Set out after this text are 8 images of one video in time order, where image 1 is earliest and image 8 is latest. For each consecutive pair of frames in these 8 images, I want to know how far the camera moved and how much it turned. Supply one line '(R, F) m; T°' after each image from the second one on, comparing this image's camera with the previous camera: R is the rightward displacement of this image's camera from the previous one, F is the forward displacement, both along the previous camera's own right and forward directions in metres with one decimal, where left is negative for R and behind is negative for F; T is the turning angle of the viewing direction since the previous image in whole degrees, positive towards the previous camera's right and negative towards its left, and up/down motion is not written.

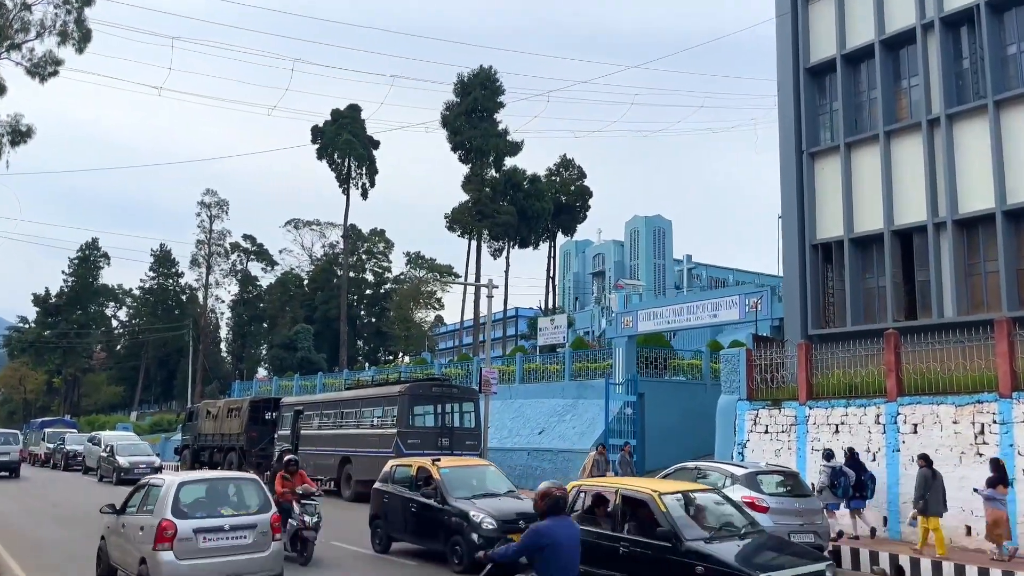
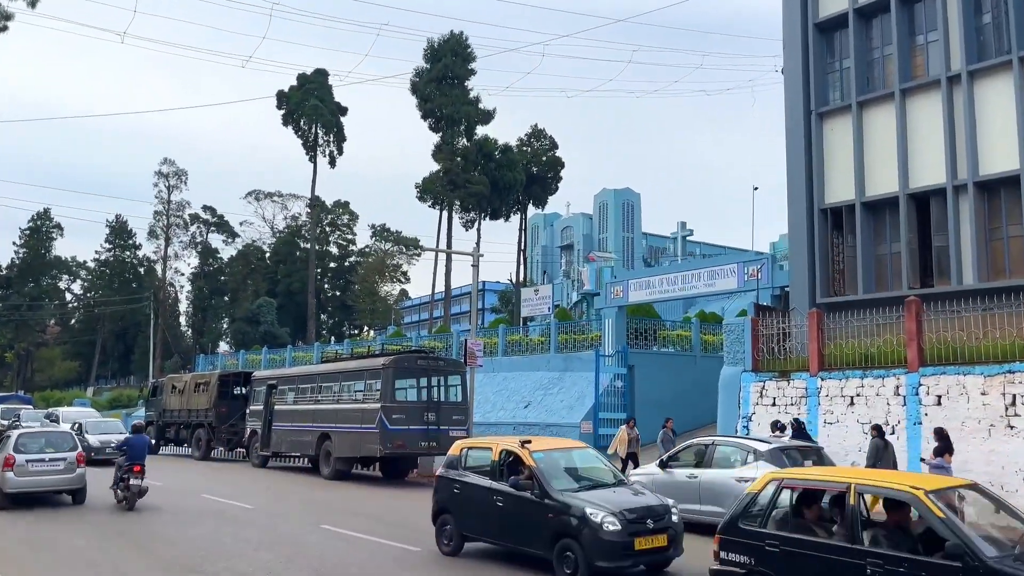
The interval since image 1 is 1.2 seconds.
(-0.7, +1.2) m; +3°
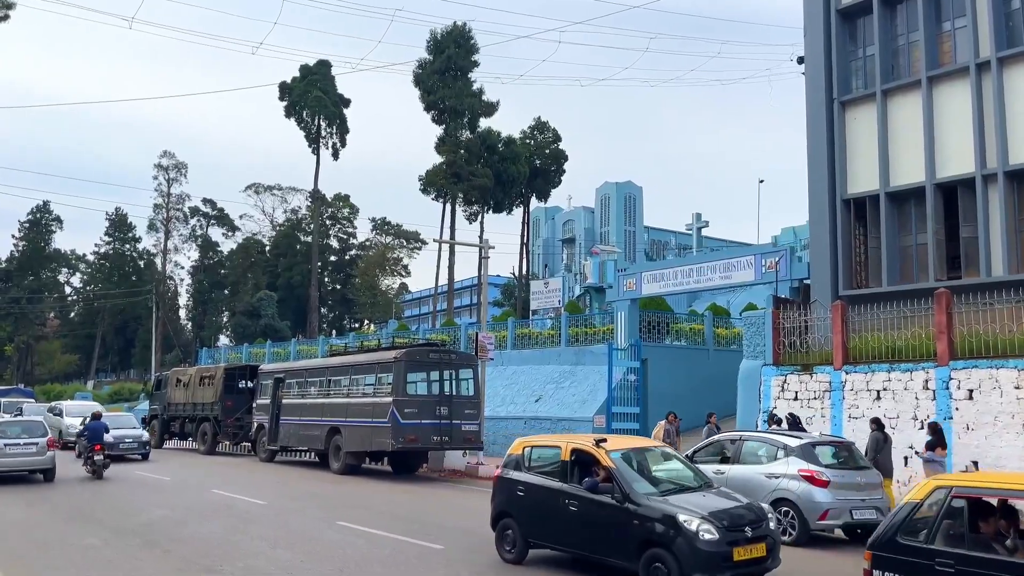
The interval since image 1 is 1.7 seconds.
(-0.4, +0.4) m; 0°
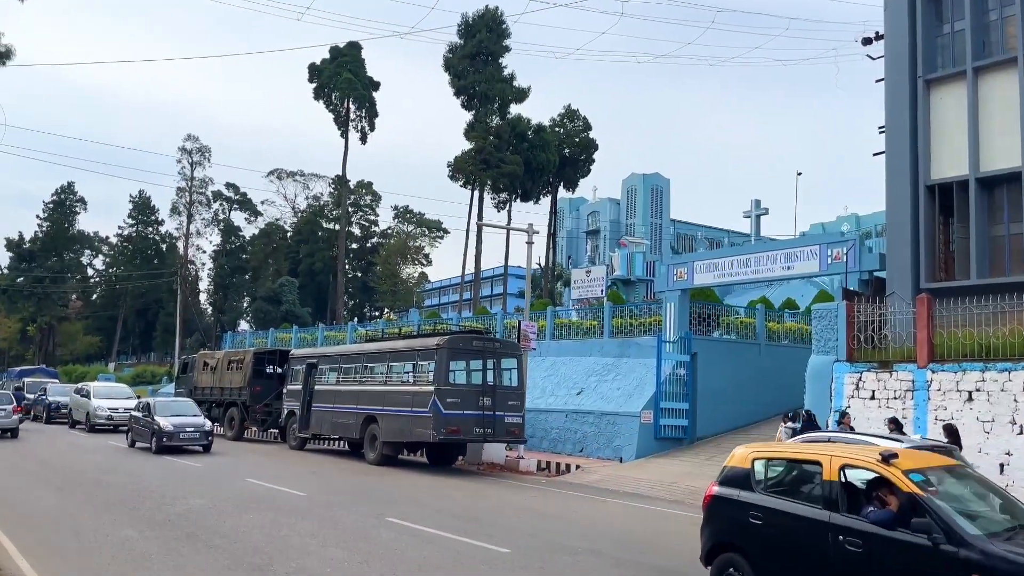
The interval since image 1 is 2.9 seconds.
(-0.8, +1.1) m; -1°
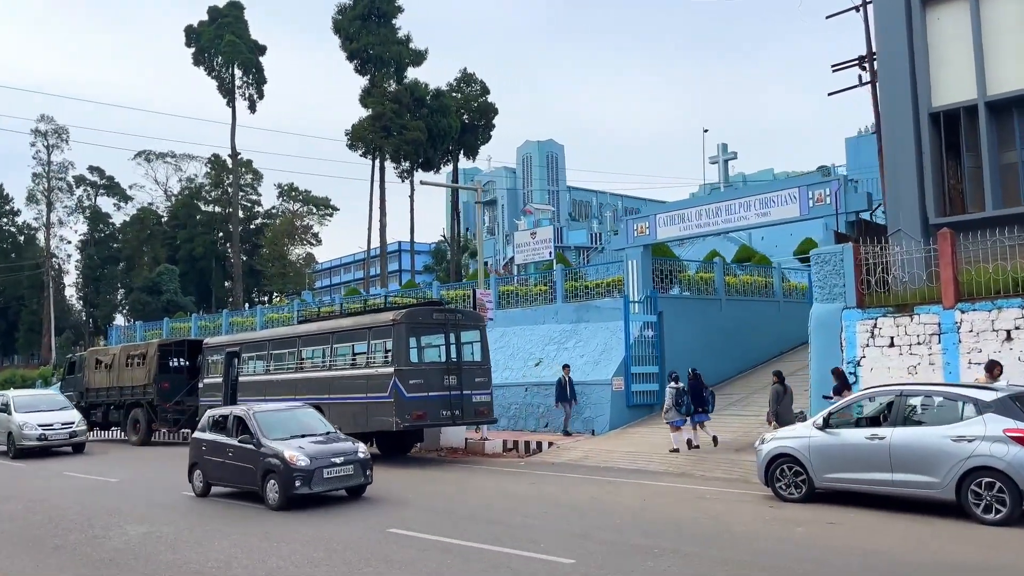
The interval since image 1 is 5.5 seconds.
(-1.7, +2.4) m; +8°
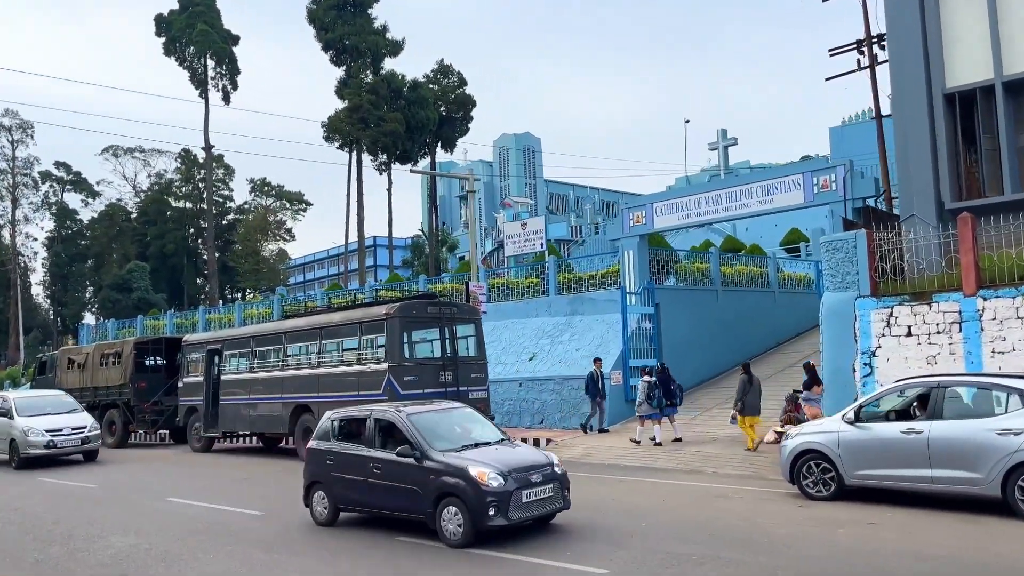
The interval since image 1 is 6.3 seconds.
(-0.5, +0.7) m; +2°
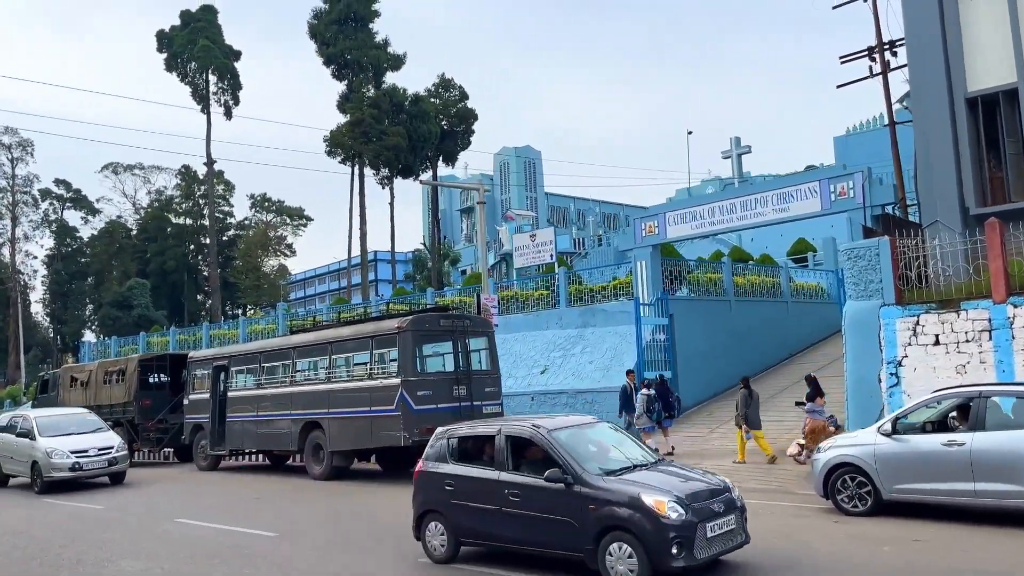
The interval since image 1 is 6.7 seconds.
(-0.3, +0.3) m; 0°
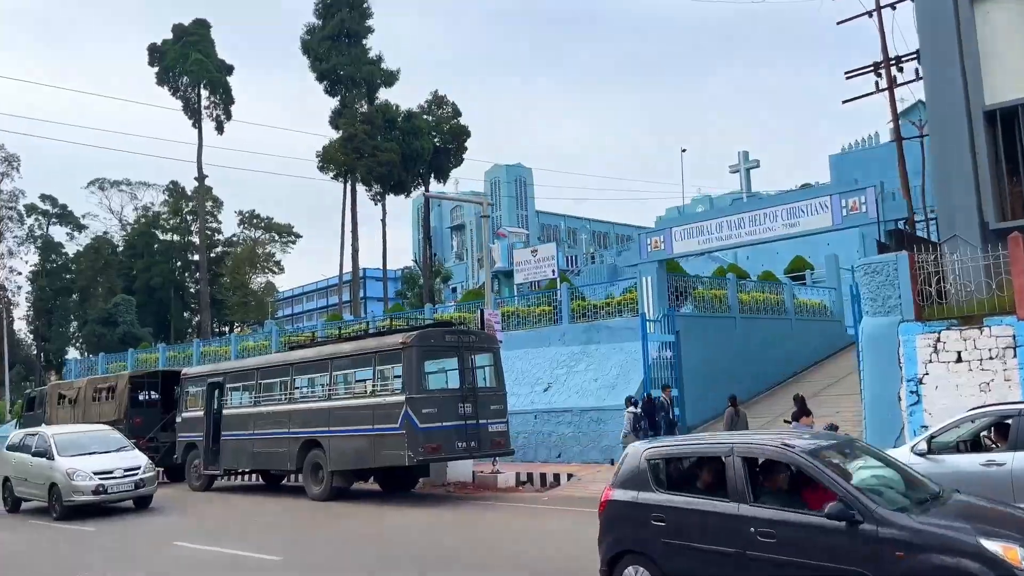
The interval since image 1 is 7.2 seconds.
(-0.4, +0.4) m; +1°
